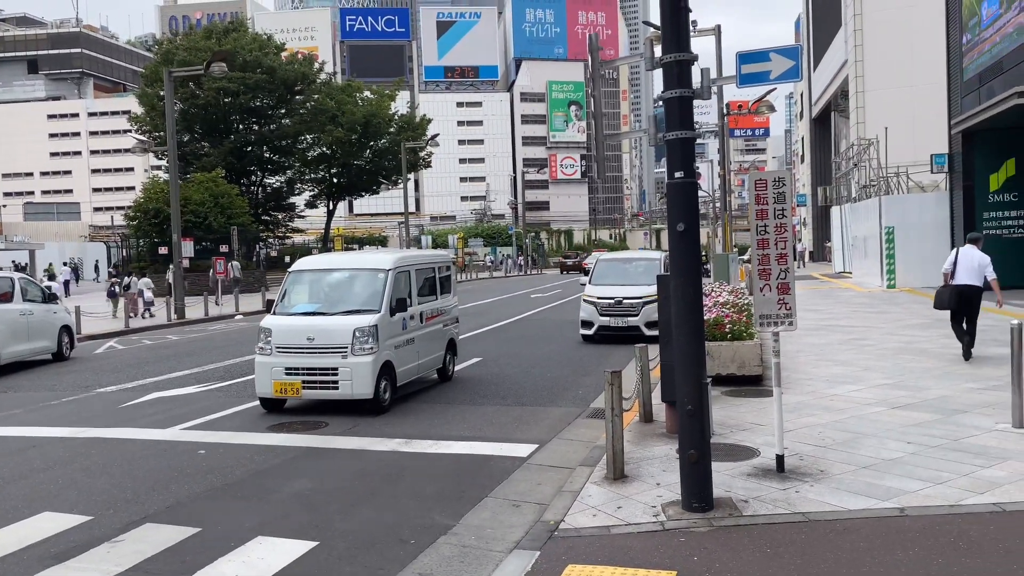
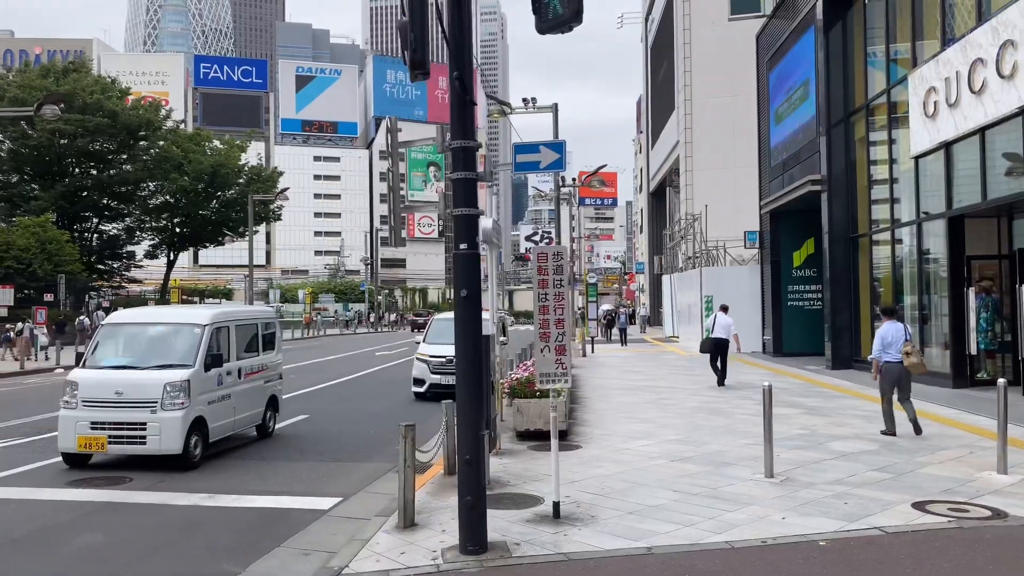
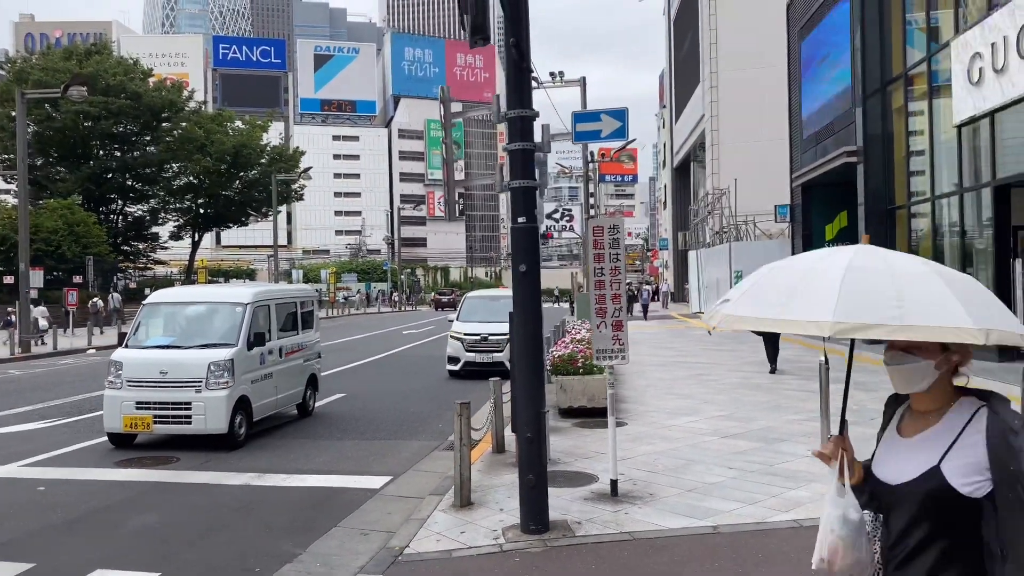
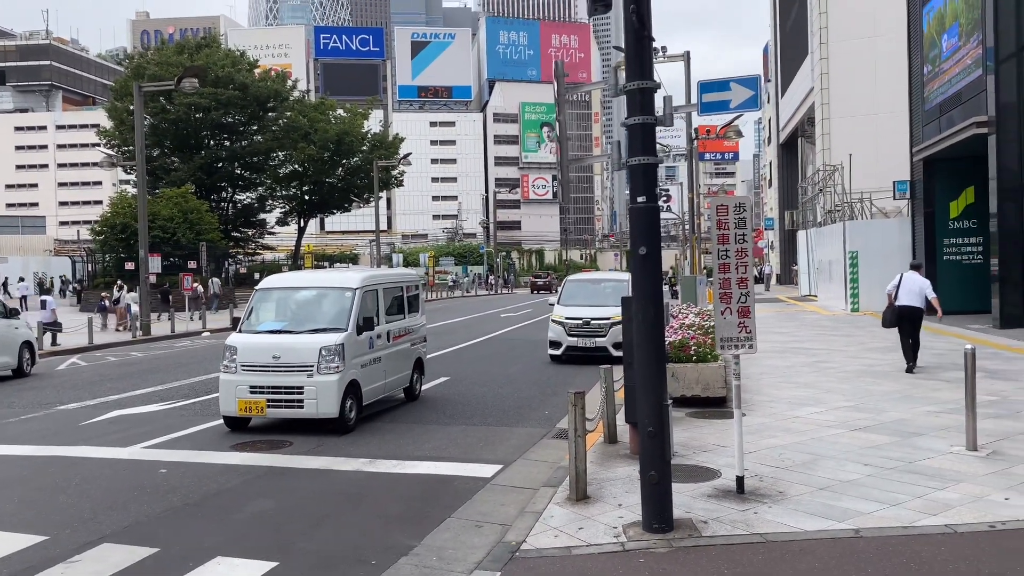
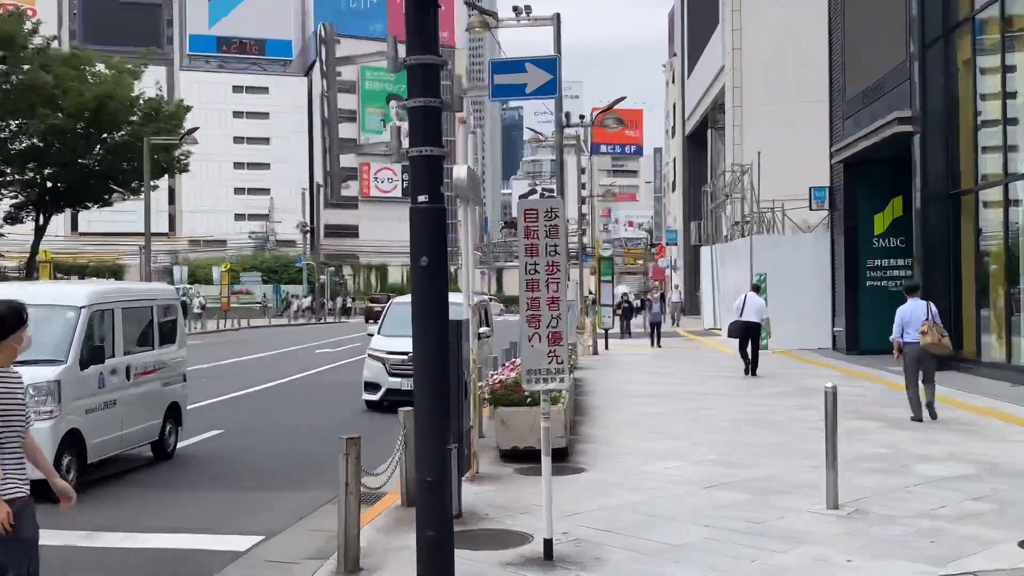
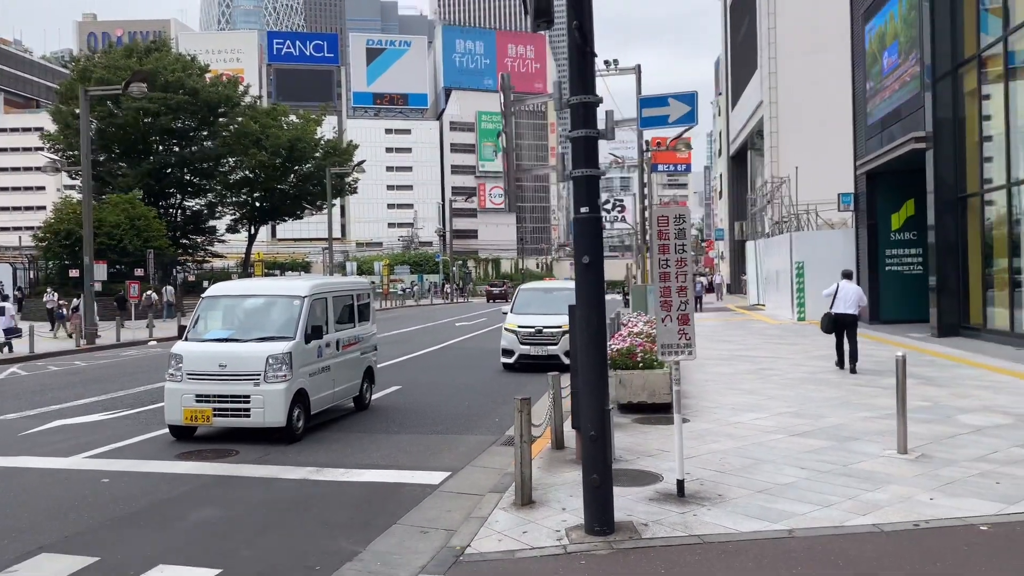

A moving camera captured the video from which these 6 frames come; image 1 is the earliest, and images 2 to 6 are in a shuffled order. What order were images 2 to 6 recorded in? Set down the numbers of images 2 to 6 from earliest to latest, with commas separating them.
4, 6, 3, 2, 5
